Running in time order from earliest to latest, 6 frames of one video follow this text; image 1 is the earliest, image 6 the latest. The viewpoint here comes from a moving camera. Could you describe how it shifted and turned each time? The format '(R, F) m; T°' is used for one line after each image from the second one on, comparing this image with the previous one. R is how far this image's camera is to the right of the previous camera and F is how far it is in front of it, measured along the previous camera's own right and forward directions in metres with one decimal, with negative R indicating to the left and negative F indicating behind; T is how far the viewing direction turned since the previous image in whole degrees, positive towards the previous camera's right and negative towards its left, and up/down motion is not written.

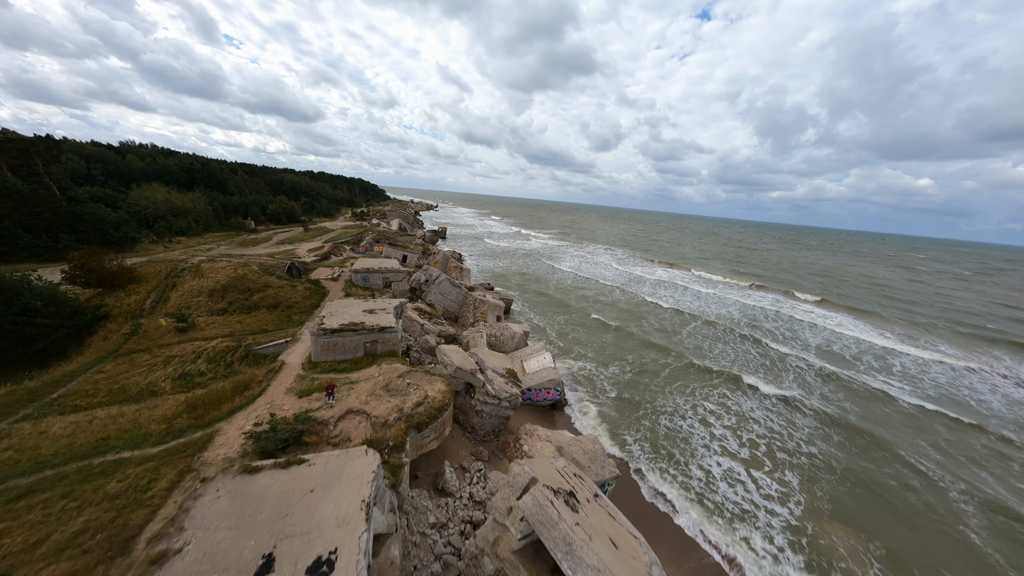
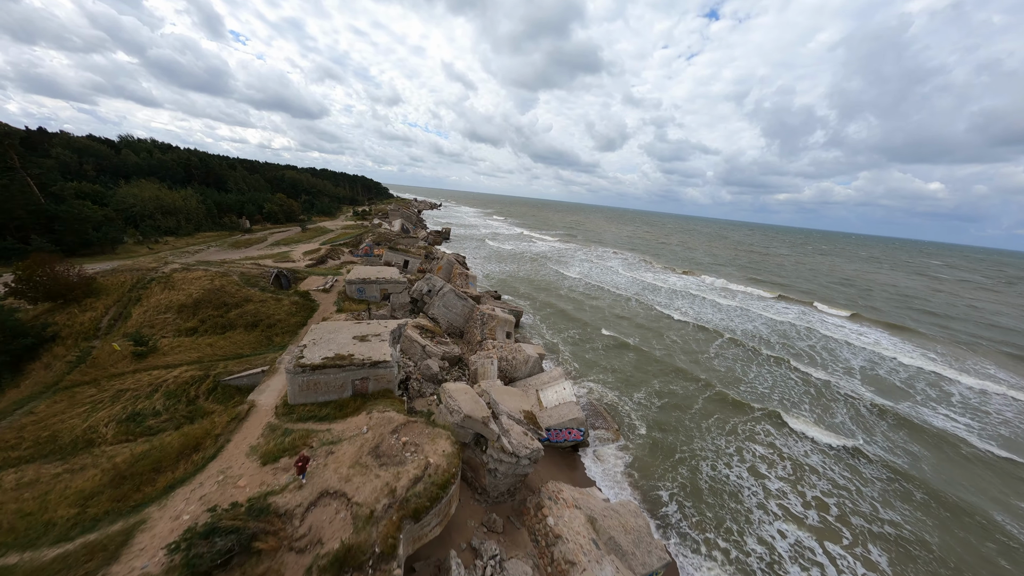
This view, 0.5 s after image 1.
(-0.6, +2.0) m; 0°
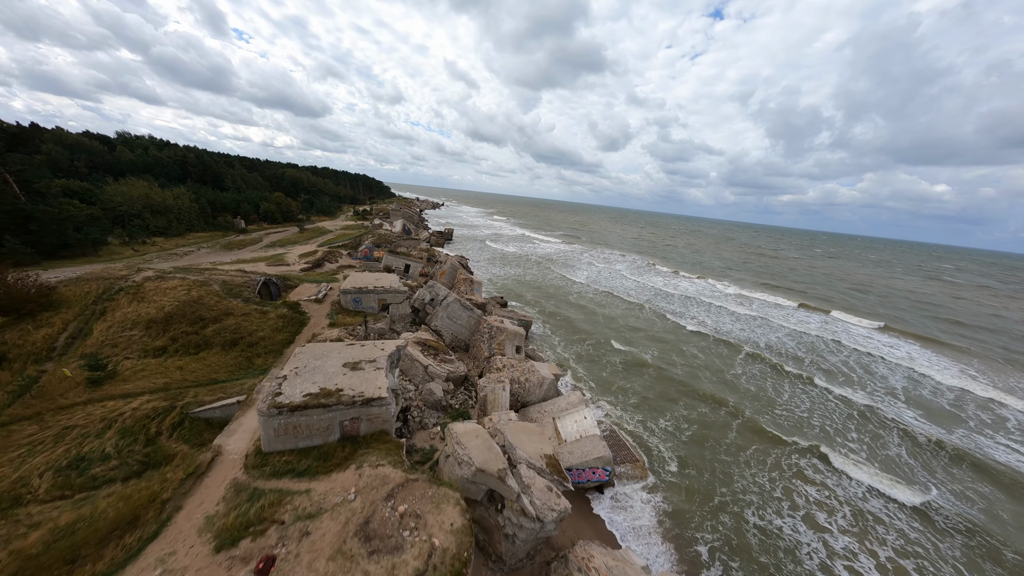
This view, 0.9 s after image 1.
(-0.5, +1.5) m; 0°
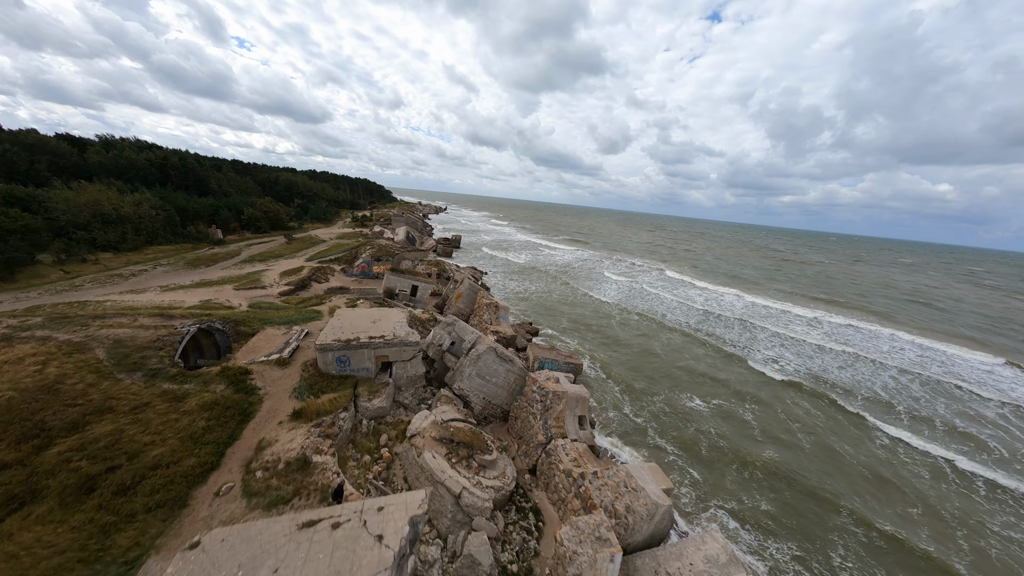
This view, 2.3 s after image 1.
(-2.2, +5.2) m; 0°
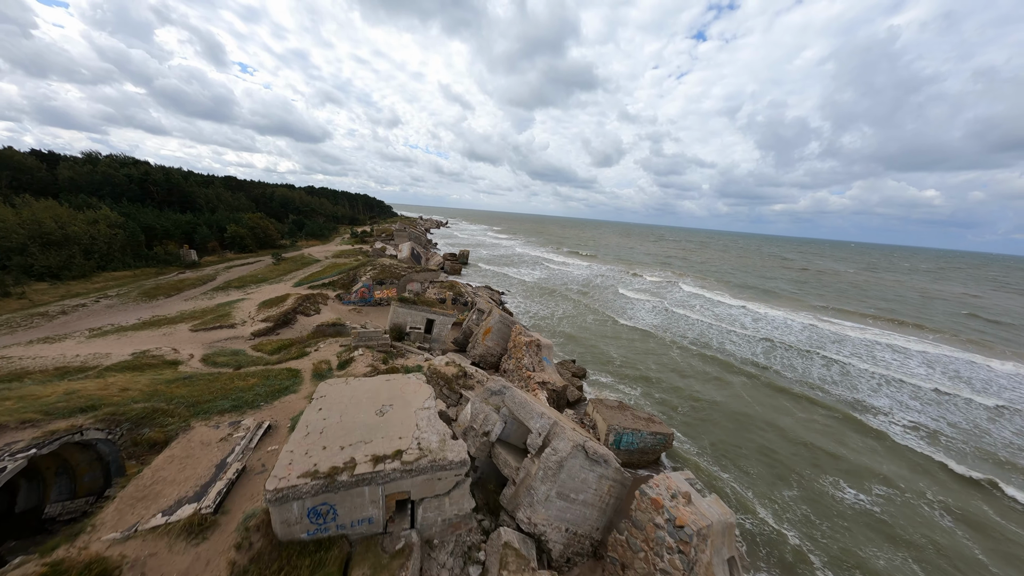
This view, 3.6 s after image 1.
(-2.2, +4.4) m; 0°
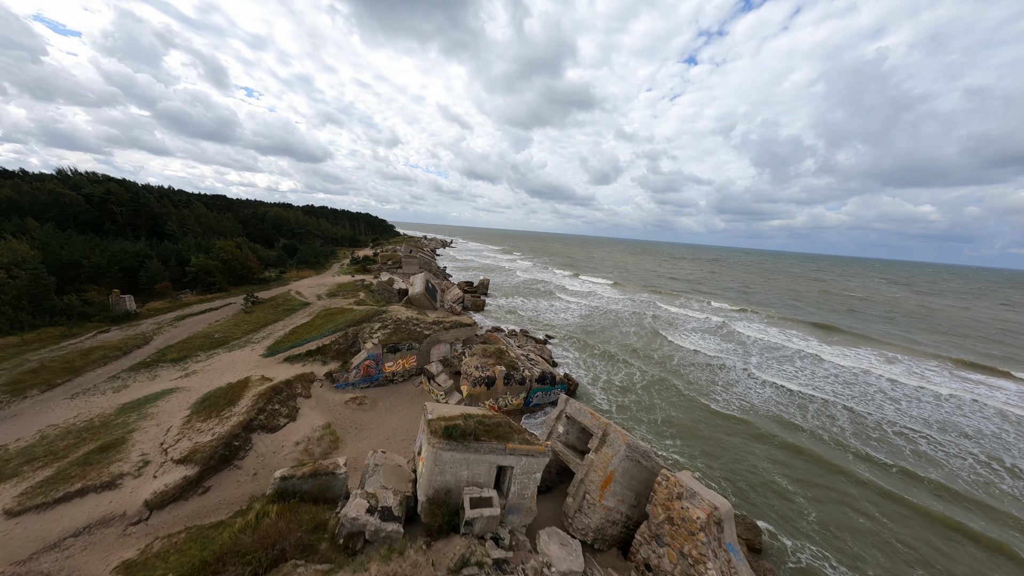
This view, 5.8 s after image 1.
(-3.8, +7.0) m; 0°
